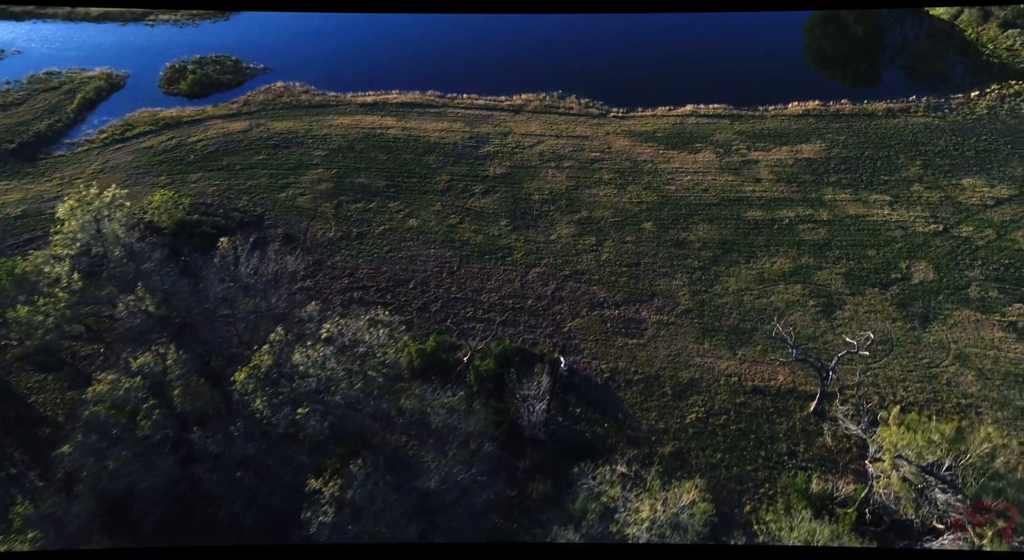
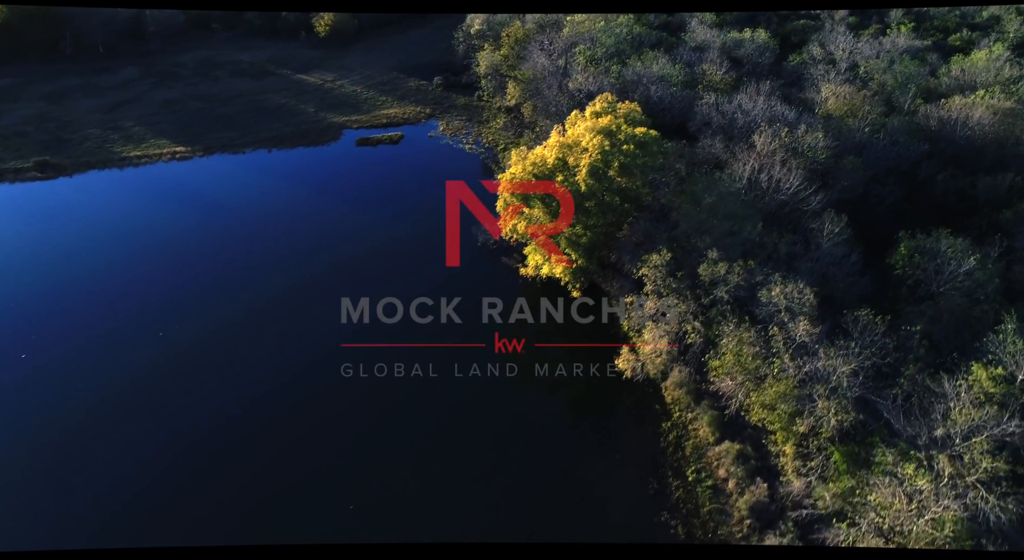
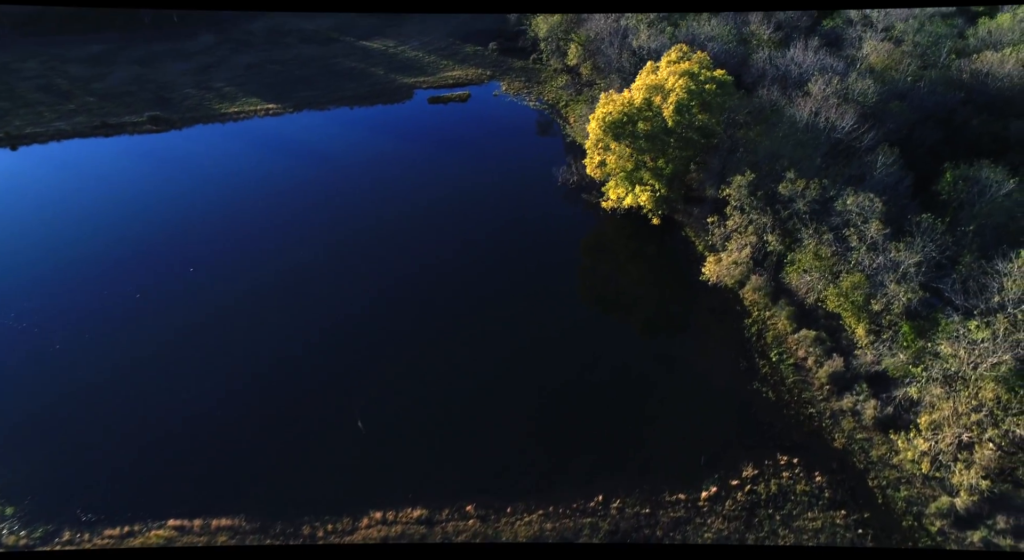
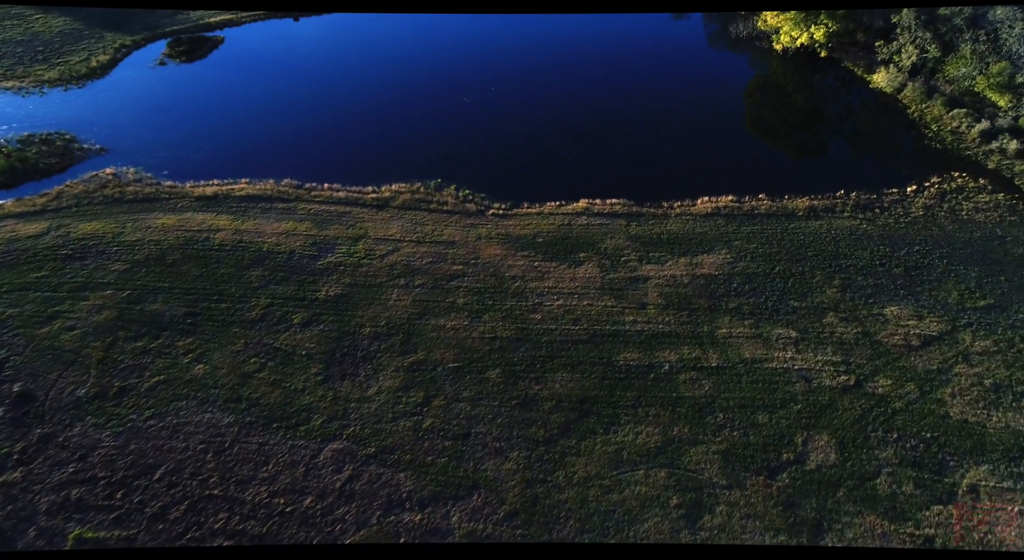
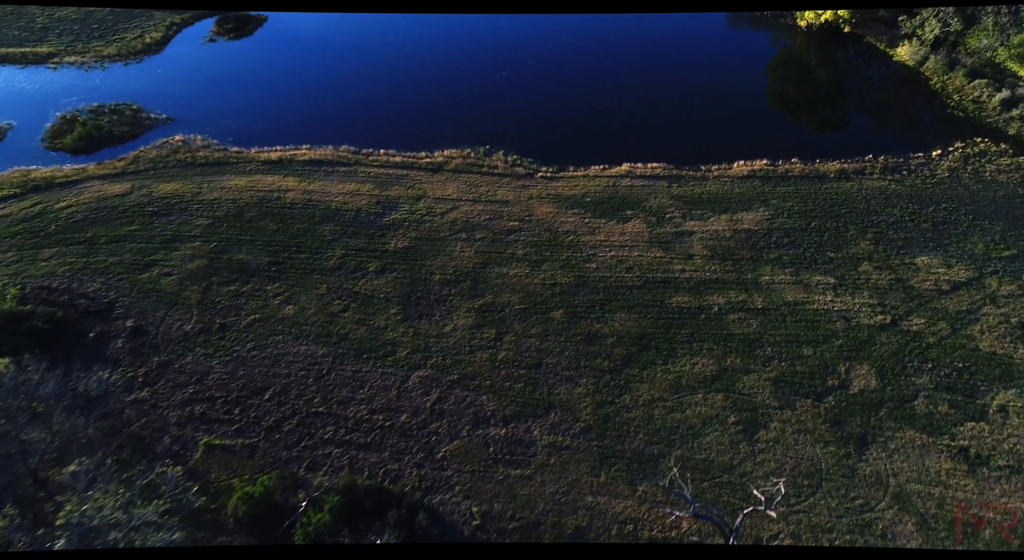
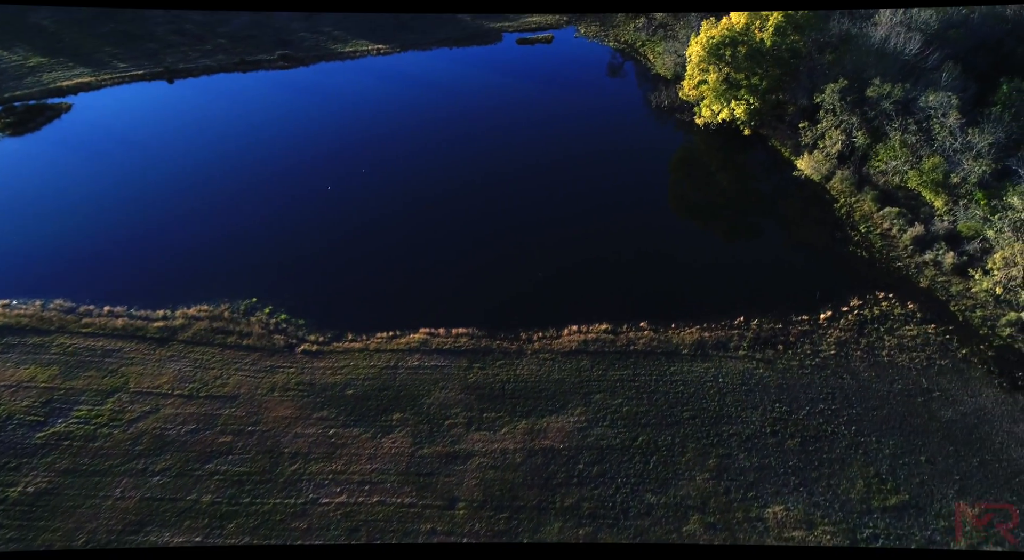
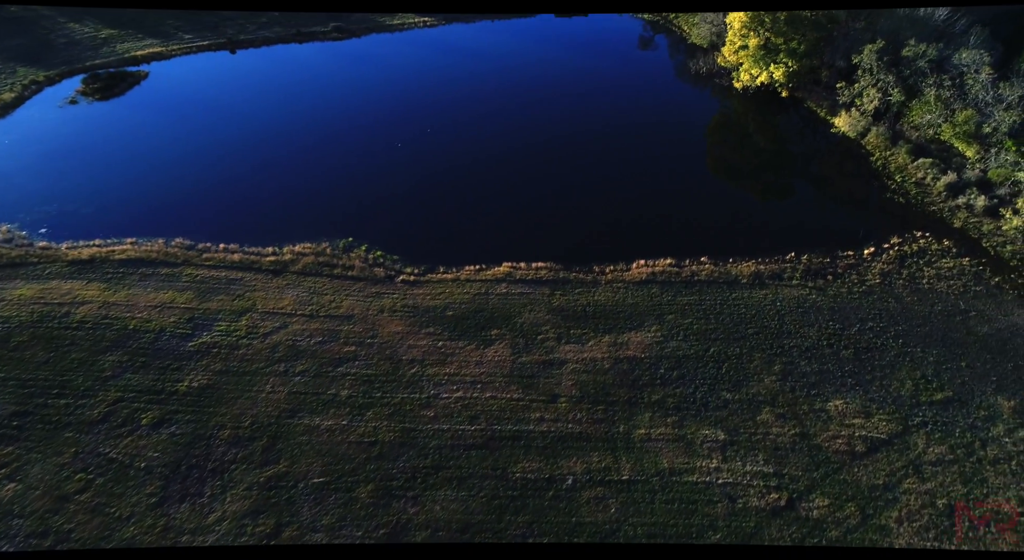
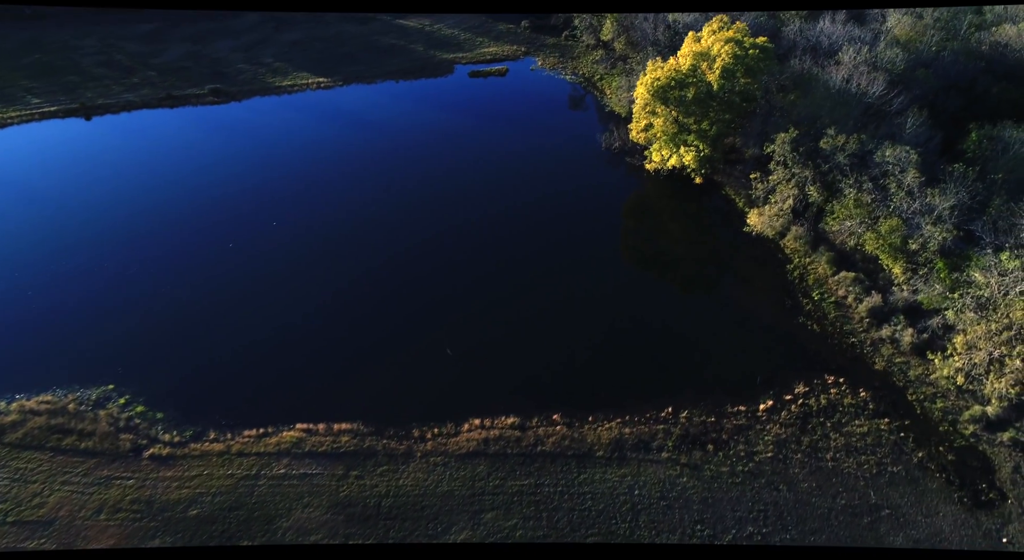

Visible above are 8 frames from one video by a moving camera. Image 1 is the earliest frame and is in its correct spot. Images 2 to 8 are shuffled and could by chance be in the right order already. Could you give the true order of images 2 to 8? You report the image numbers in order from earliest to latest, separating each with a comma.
5, 4, 7, 6, 8, 3, 2
